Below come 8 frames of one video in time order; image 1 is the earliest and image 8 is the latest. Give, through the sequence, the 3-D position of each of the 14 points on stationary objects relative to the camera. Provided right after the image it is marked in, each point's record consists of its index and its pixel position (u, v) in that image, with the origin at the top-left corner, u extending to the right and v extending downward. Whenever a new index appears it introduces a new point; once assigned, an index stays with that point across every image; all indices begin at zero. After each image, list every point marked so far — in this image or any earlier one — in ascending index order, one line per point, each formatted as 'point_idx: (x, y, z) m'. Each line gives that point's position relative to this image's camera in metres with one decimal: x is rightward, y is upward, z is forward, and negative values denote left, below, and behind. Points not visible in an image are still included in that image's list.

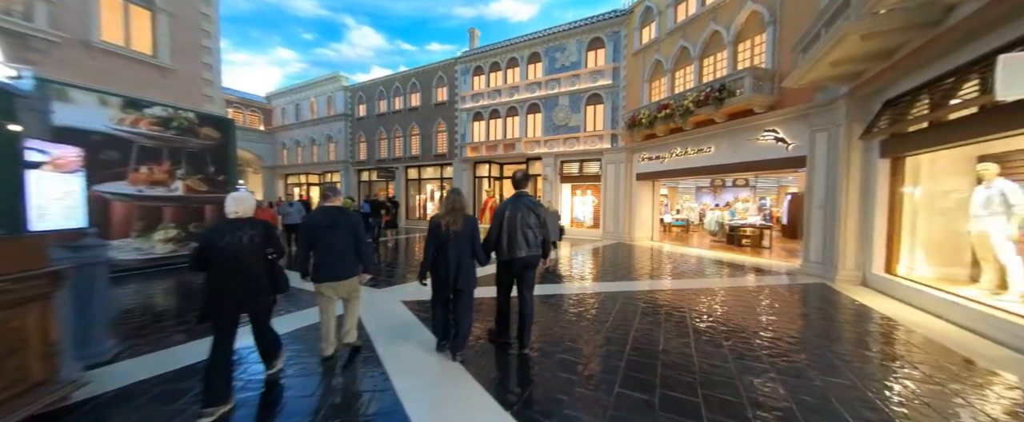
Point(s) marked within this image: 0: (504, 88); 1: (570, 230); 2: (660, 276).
0: (-0.4, +6.0, +15.2) m
1: (+2.7, -0.9, +14.3) m
2: (+4.1, -1.8, +8.8) m
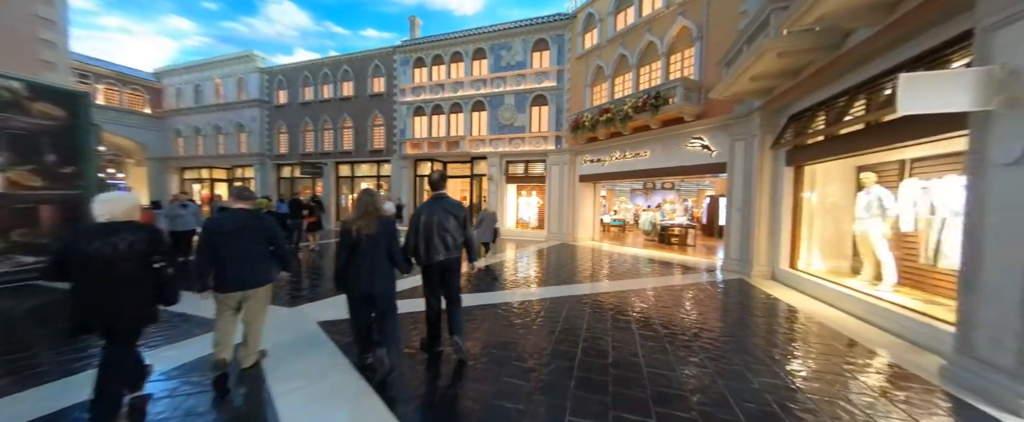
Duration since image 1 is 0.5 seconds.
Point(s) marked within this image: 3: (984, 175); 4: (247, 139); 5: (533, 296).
0: (-3.0, +5.9, +14.5) m
1: (+0.2, -0.9, +14.2) m
2: (+2.5, -1.8, +9.0) m
3: (+4.1, +0.3, +2.8) m
4: (-15.9, +4.3, +18.8) m
5: (+0.4, -1.5, +5.6) m
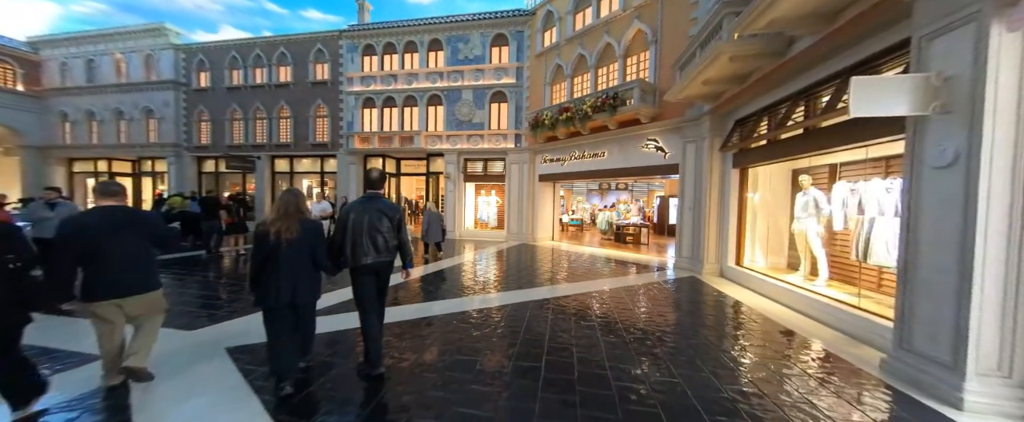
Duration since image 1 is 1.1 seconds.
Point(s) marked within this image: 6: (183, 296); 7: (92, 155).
0: (-4.9, +6.0, +13.6) m
1: (-1.7, -0.9, +13.7) m
2: (+1.4, -1.8, +8.9) m
3: (+3.8, +0.3, +2.9) m
4: (-18.2, +4.3, +16.2) m
5: (-0.3, -1.5, +5.2) m
6: (-6.1, -1.5, +5.9) m
7: (-23.1, +3.1, +17.3) m
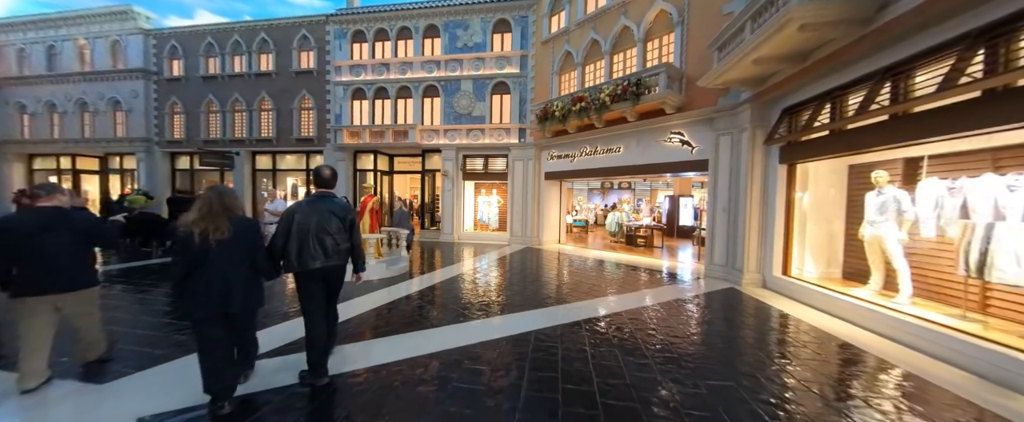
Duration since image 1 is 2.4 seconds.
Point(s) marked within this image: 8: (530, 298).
0: (-4.8, +5.9, +12.5) m
1: (-1.6, -0.9, +12.7) m
2: (+1.6, -1.8, +8.0) m
3: (+4.1, +0.3, +2.0) m
4: (-18.2, +4.3, +14.8) m
5: (0.0, -1.5, +4.2) m
6: (-5.8, -1.6, +4.8) m
7: (-23.1, +3.0, +15.8) m
8: (+0.3, -1.7, +6.3) m
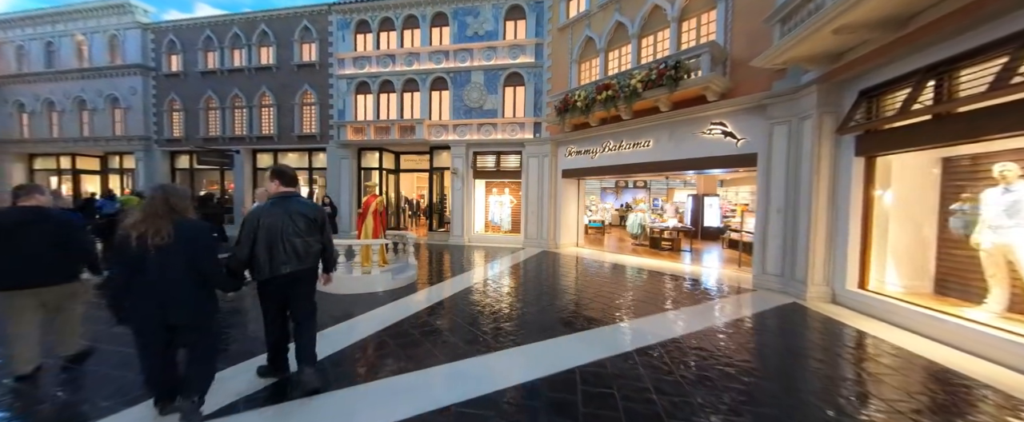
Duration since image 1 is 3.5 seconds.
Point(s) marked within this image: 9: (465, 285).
0: (-4.3, +5.9, +11.8) m
1: (-1.1, -0.9, +11.9) m
2: (+2.0, -1.9, +7.1) m
3: (+4.4, +0.2, +1.1) m
4: (-17.6, +4.2, +14.3) m
5: (+0.3, -1.6, +3.4) m
6: (-5.5, -1.6, +4.1) m
7: (-22.5, +3.0, +15.4) m
8: (+0.8, -1.7, +5.5) m
9: (-1.0, -1.6, +6.8) m
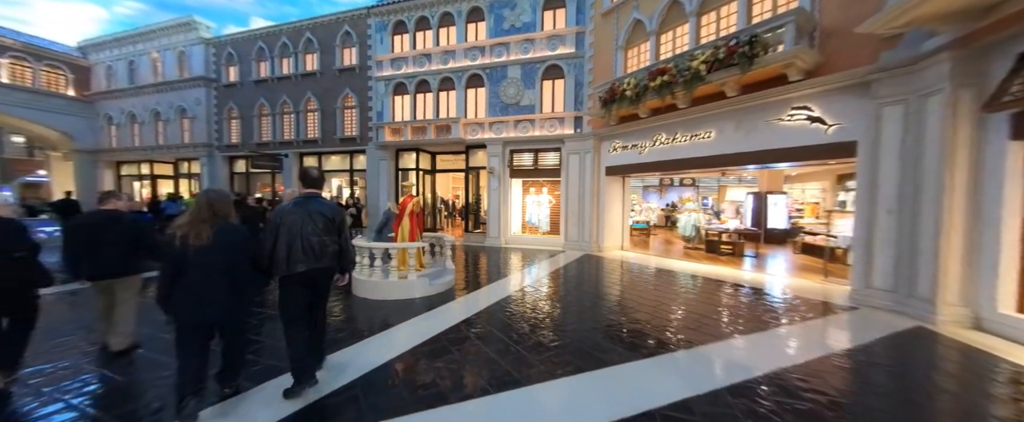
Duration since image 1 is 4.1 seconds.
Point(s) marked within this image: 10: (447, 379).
0: (-2.9, +5.9, +11.6) m
1: (+0.3, -1.0, +11.4) m
2: (+2.9, -1.9, +6.3) m
3: (+4.6, +0.2, +0.1) m
4: (-15.9, +4.2, +15.6) m
5: (+0.8, -1.6, +2.8) m
6: (-4.9, -1.6, +4.1) m
7: (-20.6, +2.9, +17.2) m
8: (+1.5, -1.8, +4.8) m
9: (-0.2, -1.6, +6.4) m
10: (-0.6, -1.6, +2.9) m
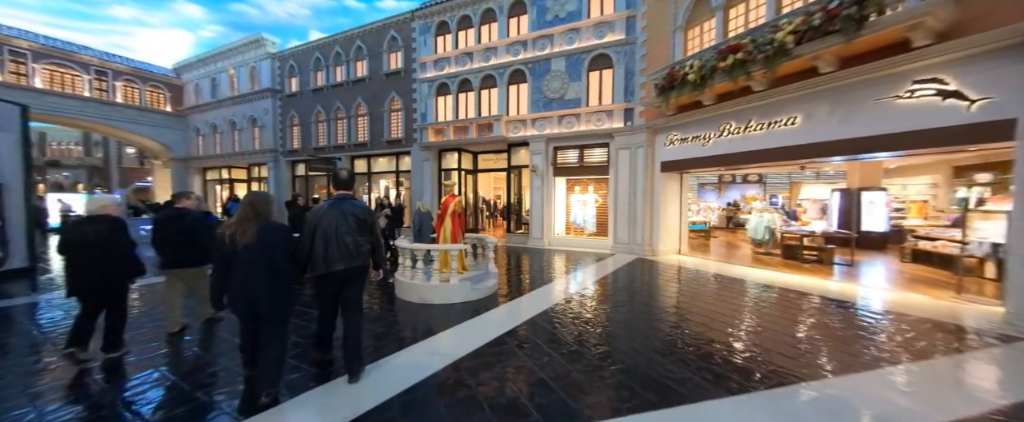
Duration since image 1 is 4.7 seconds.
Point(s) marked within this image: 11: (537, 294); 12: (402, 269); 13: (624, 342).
0: (-1.3, +5.9, +11.5) m
1: (+1.9, -1.0, +10.8) m
2: (+3.7, -1.9, +5.4) m
3: (+4.6, +0.2, -1.0) m
4: (-13.7, +4.2, +17.1) m
5: (+1.2, -1.6, +2.2) m
6: (-4.3, -1.7, +4.3) m
7: (-18.2, +2.9, +19.3) m
8: (+2.1, -1.8, +4.2) m
9: (+0.7, -1.6, +5.9) m
10: (-0.2, -1.6, +2.5) m
11: (+0.5, -1.6, +6.3) m
12: (-1.9, -1.0, +5.4) m
13: (+1.4, -1.7, +4.0) m
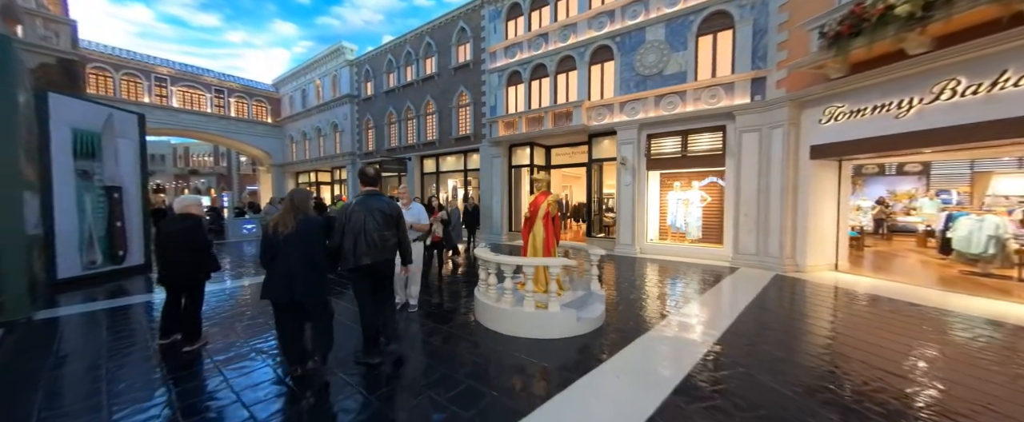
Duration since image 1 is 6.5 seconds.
0: (+1.3, +5.8, +10.1) m
1: (+4.3, -1.0, +8.9) m
2: (+5.1, -1.9, +3.3) m
3: (+4.8, +0.2, -3.2) m
4: (-9.8, +4.1, +18.0) m
5: (+2.0, -1.6, +0.6) m
6: (-2.9, -1.7, +3.6) m
7: (-13.8, +2.8, +21.0) m
8: (+3.3, -1.8, +2.3) m
9: (+2.2, -1.7, +4.3) m
10: (+0.8, -1.6, +1.2) m
11: (+2.1, -1.7, +4.7) m
12: (-0.4, -1.0, +4.3) m
13: (+2.6, -1.8, +2.3) m
